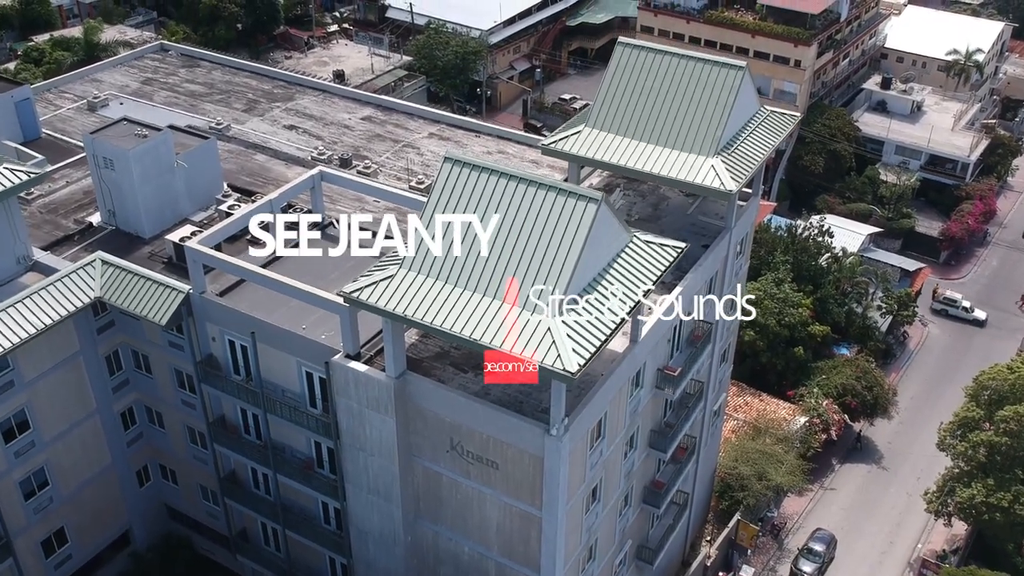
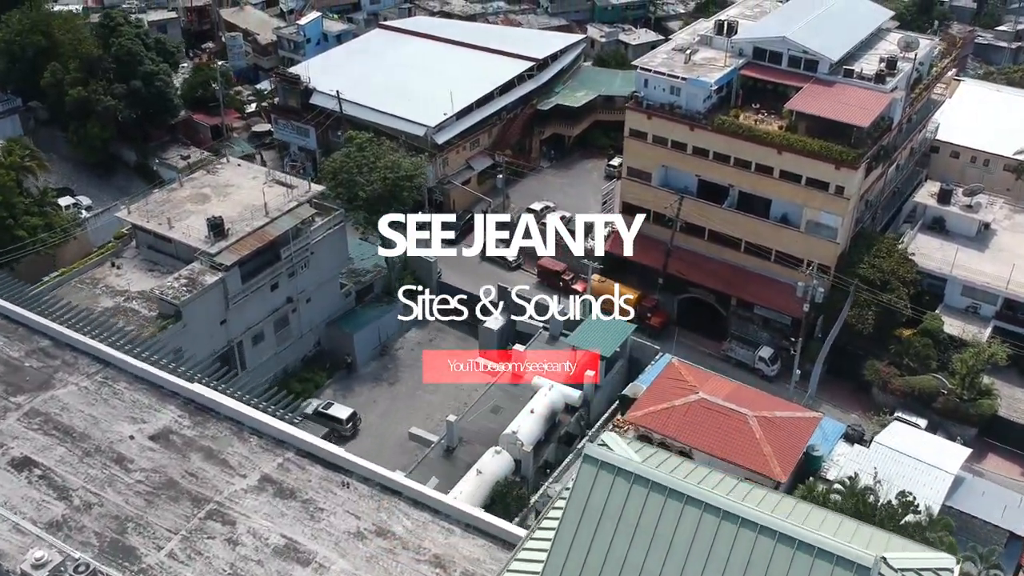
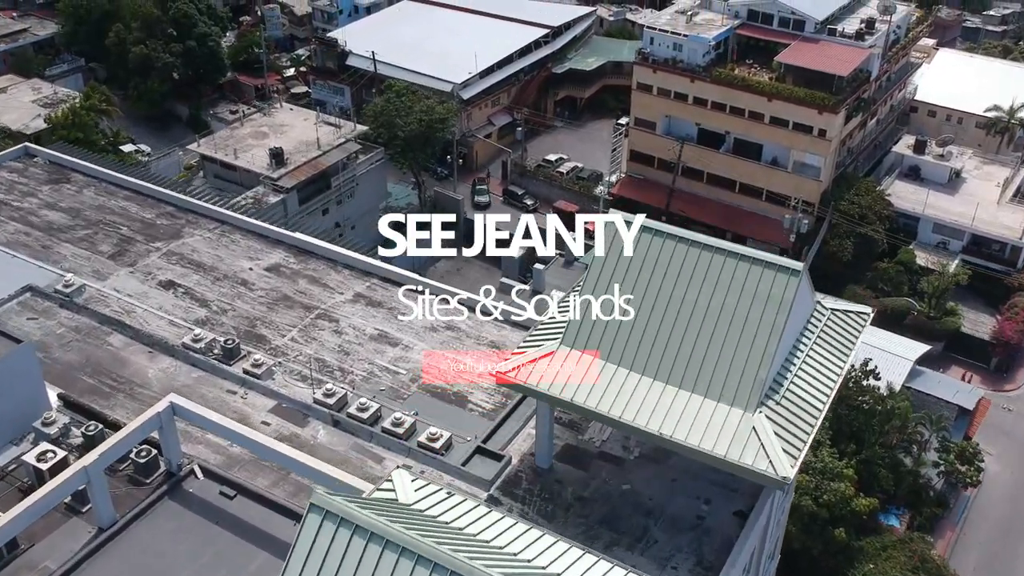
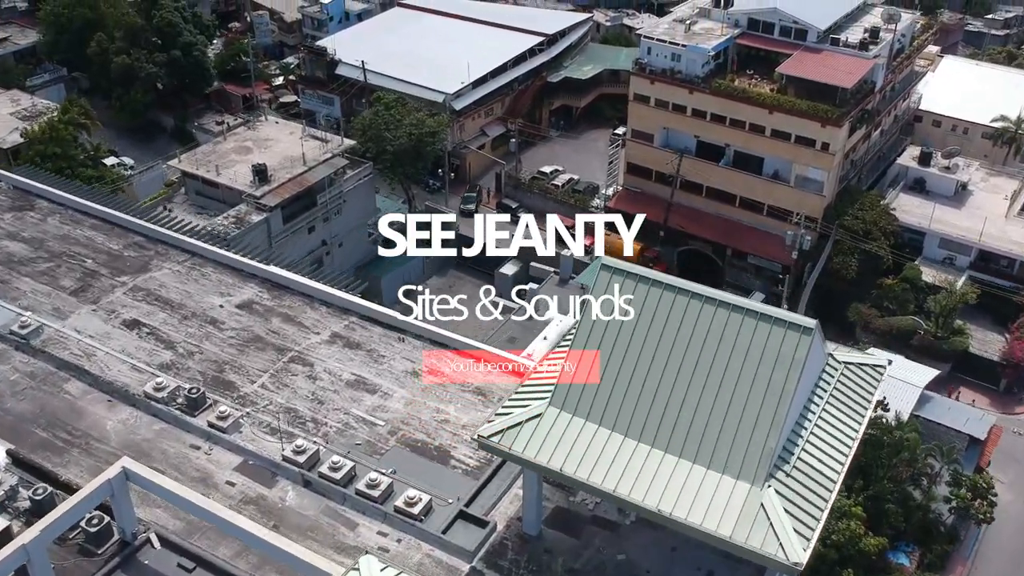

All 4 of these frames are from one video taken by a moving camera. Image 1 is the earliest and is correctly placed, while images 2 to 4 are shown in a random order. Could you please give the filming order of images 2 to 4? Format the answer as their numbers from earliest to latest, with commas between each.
3, 4, 2
